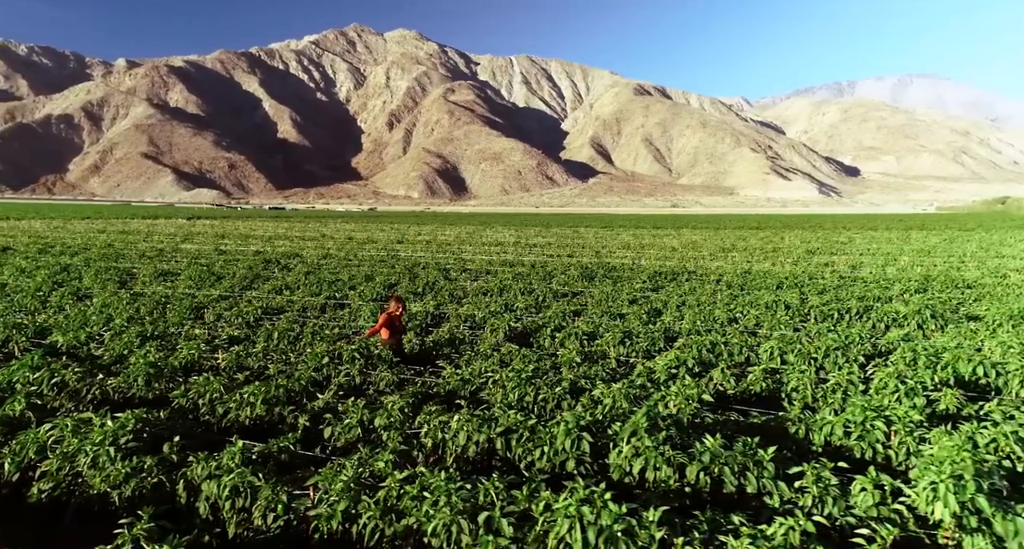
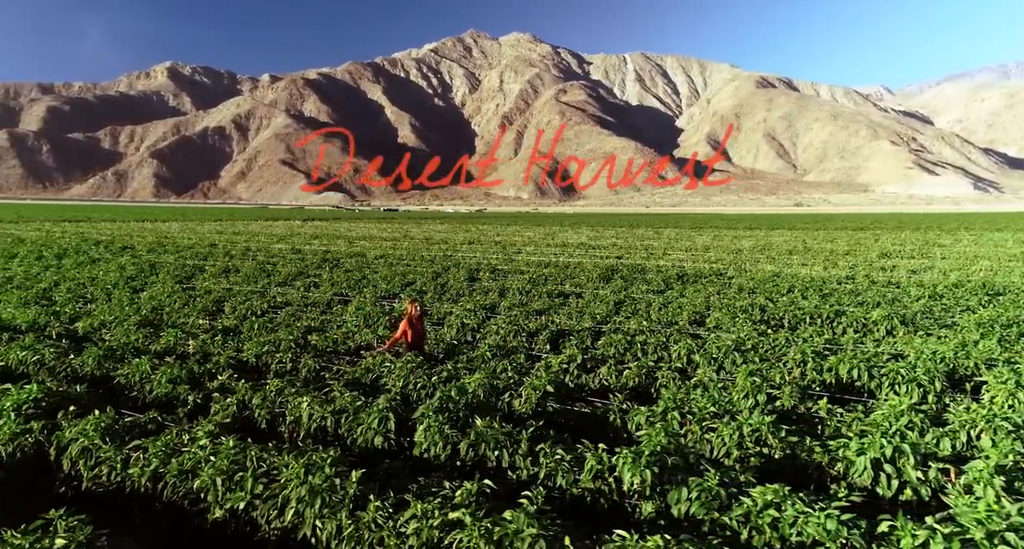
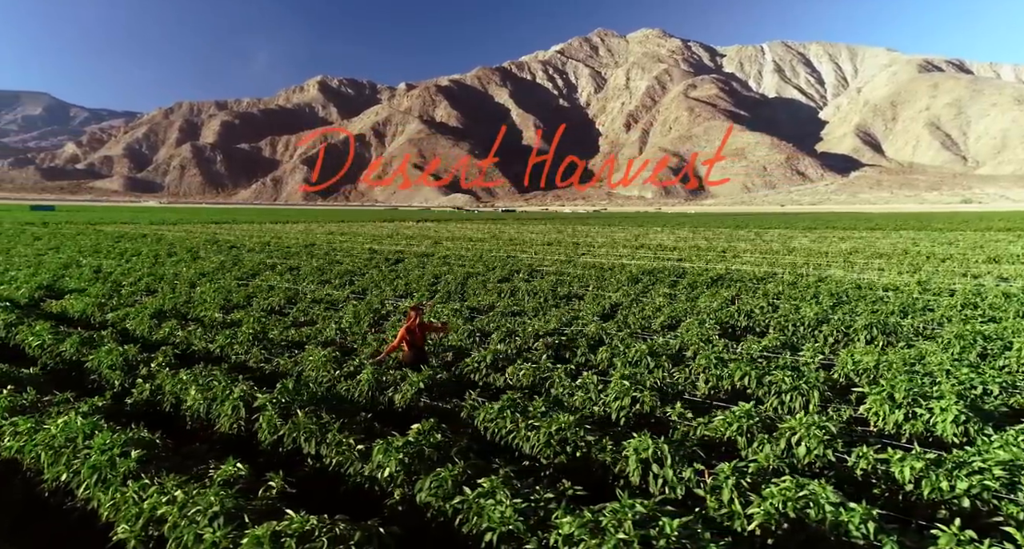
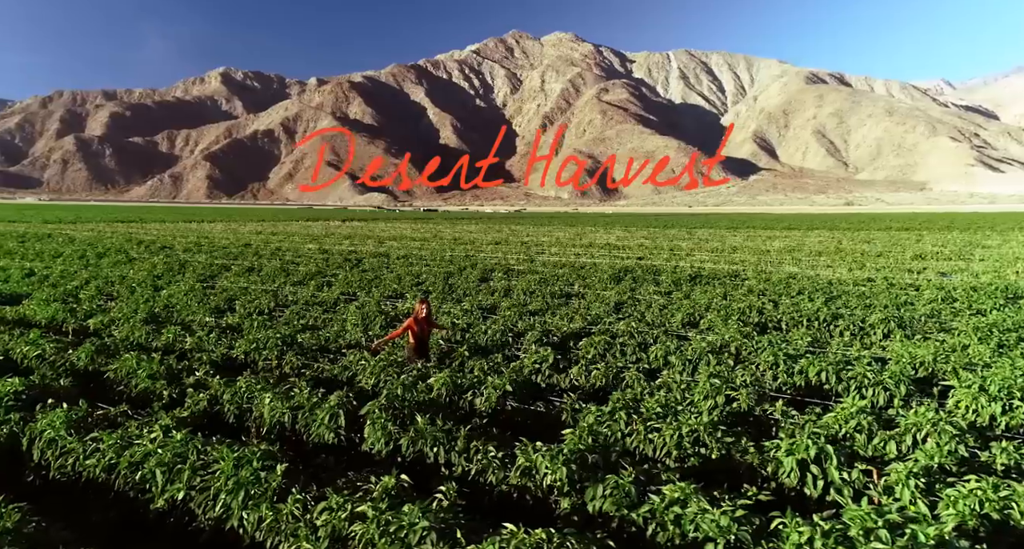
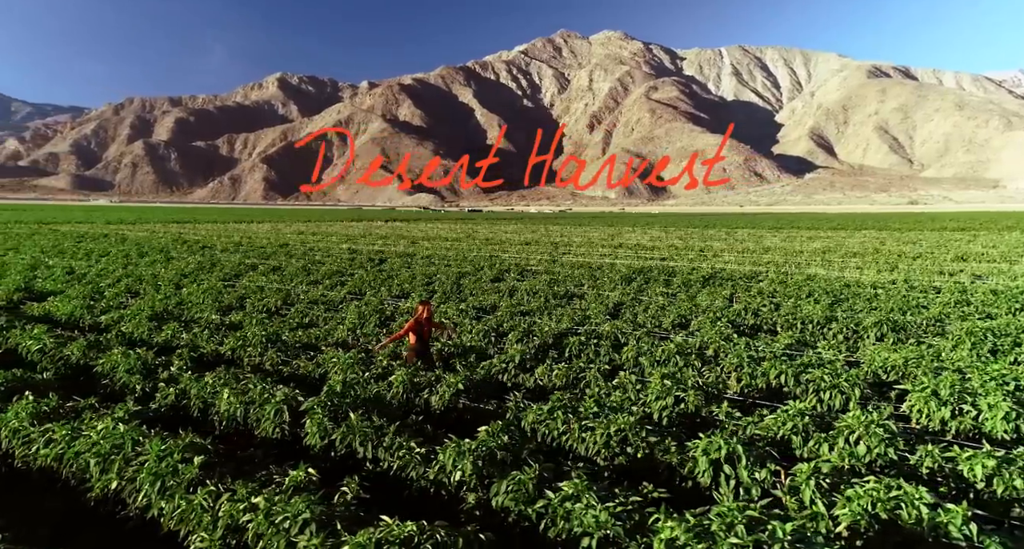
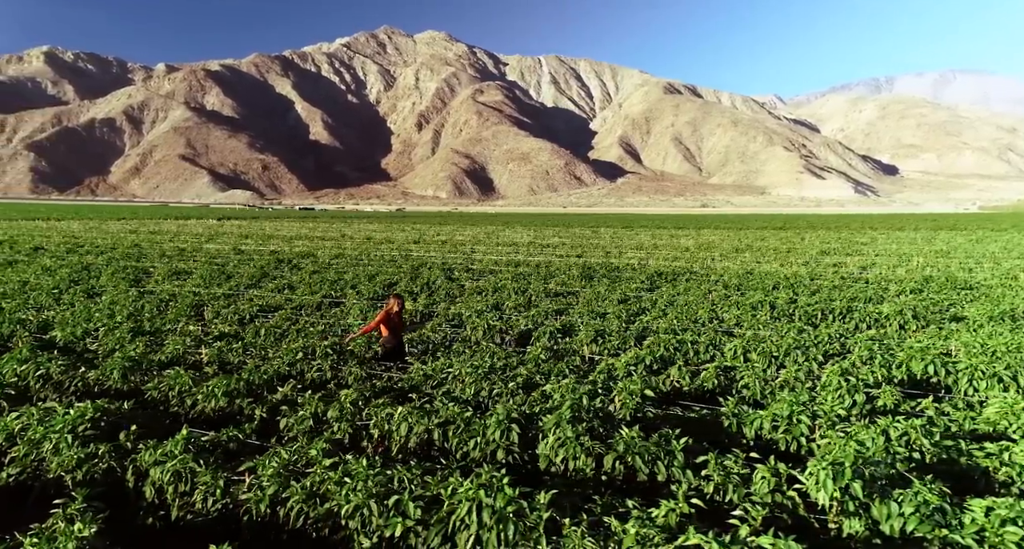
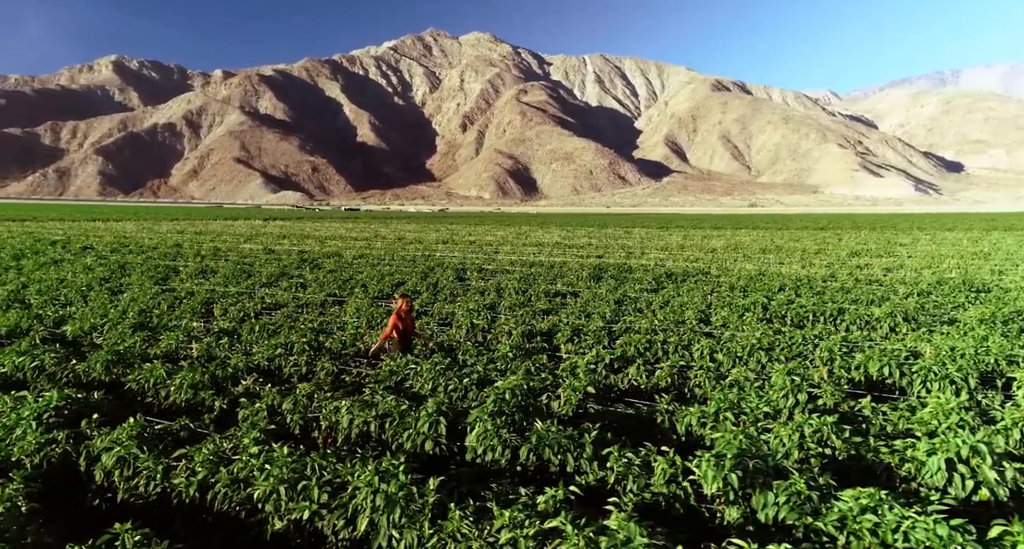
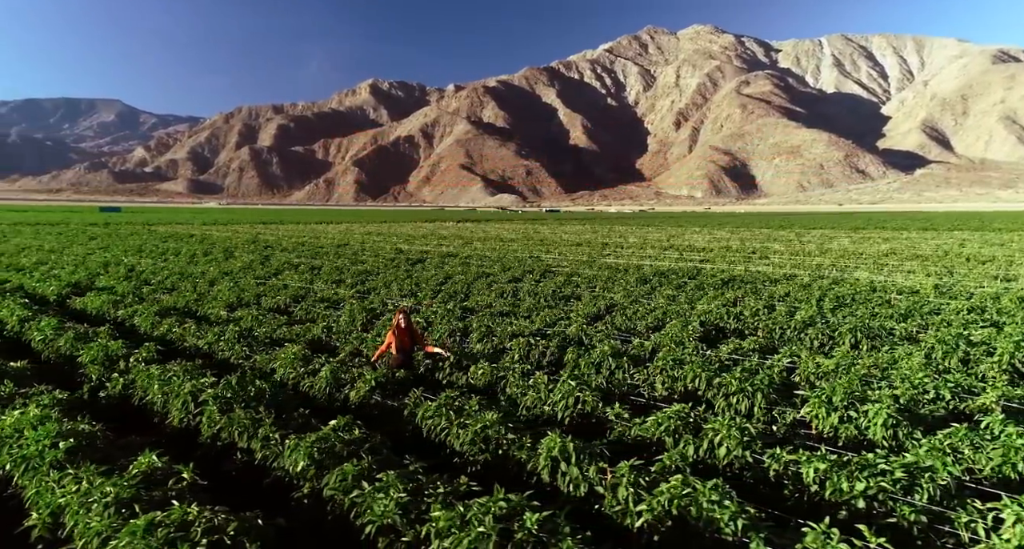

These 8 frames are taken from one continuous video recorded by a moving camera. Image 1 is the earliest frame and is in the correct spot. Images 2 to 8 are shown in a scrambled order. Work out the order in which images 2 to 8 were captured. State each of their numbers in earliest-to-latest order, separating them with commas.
6, 7, 2, 4, 5, 3, 8
